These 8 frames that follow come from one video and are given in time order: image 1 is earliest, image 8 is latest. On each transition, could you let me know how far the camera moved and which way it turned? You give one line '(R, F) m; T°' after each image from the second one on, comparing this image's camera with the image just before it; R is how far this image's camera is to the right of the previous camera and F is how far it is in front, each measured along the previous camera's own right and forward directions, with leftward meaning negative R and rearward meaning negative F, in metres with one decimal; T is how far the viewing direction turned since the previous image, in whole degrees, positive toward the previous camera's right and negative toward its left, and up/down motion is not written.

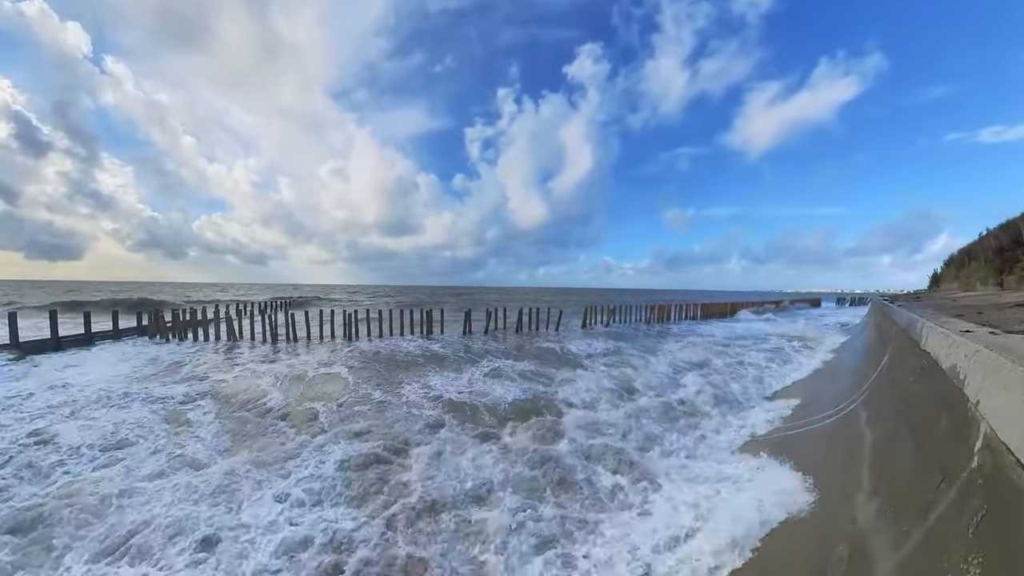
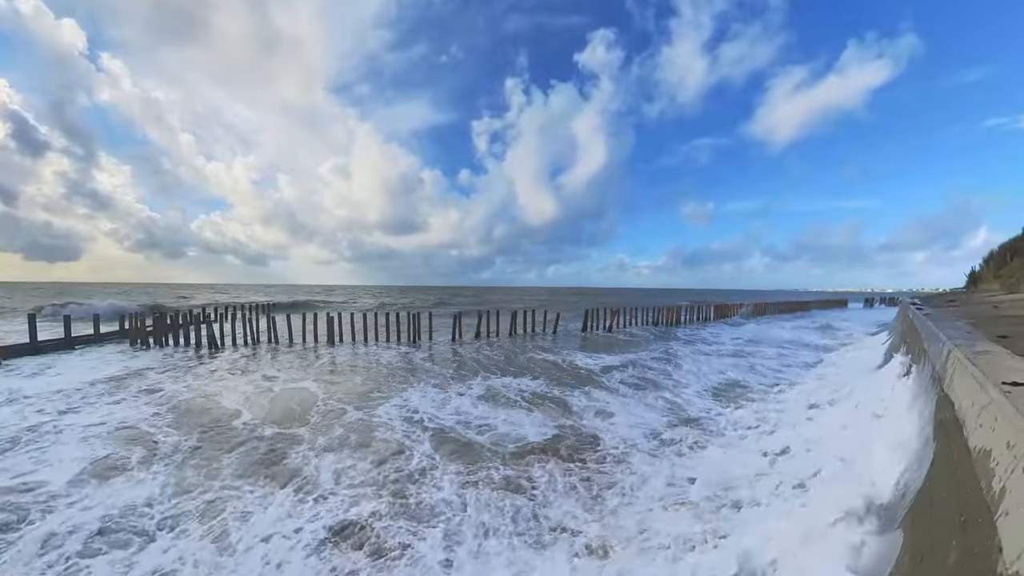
(+0.4, +0.6) m; -2°
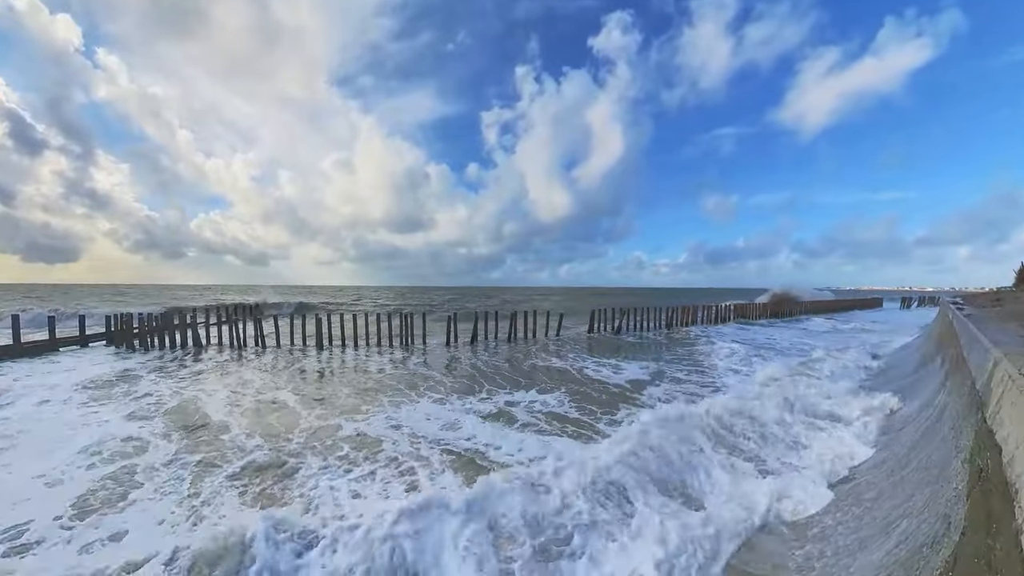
(+0.3, +0.7) m; -3°
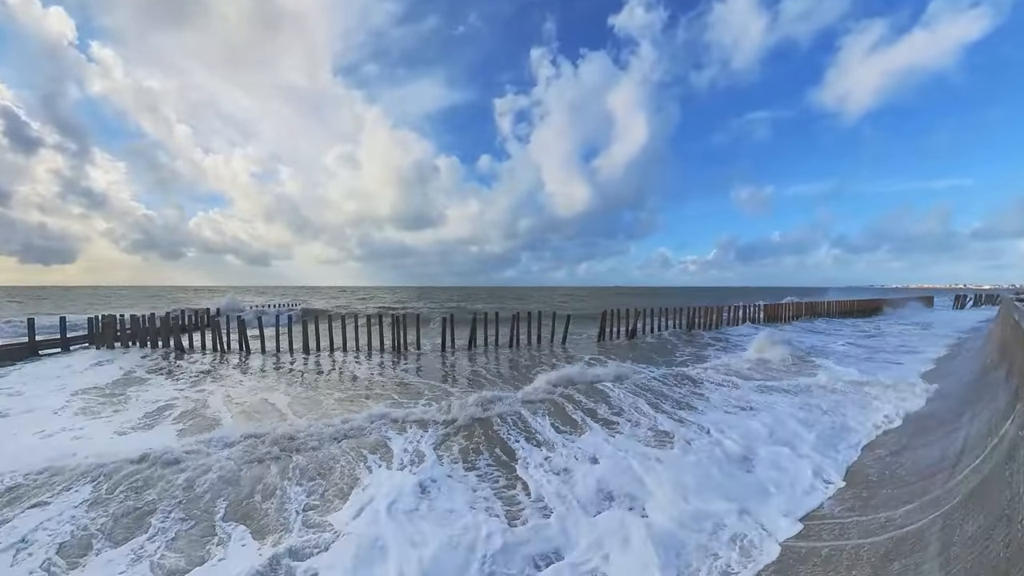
(+0.3, +0.9) m; -3°
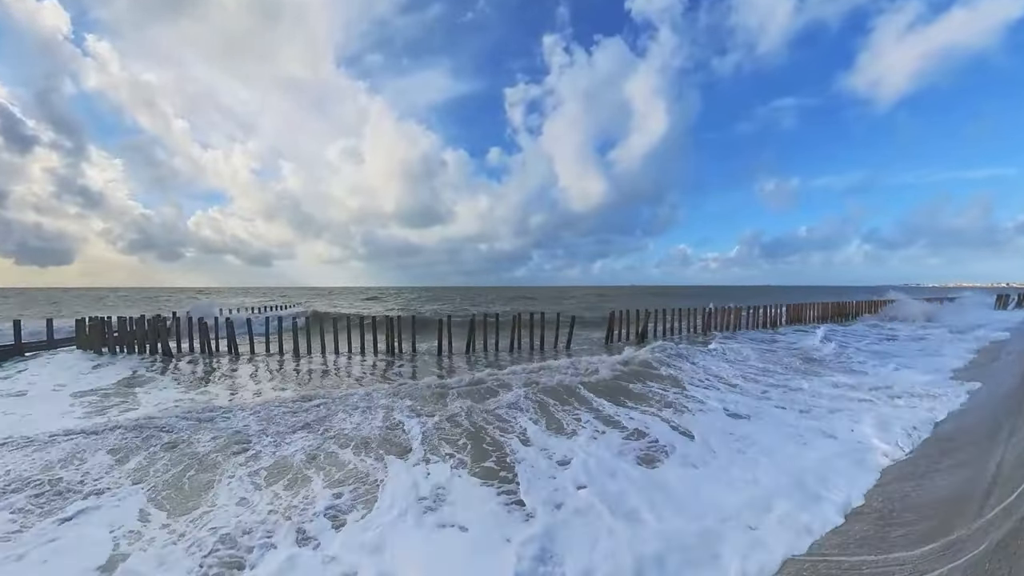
(+0.1, +0.7) m; -2°
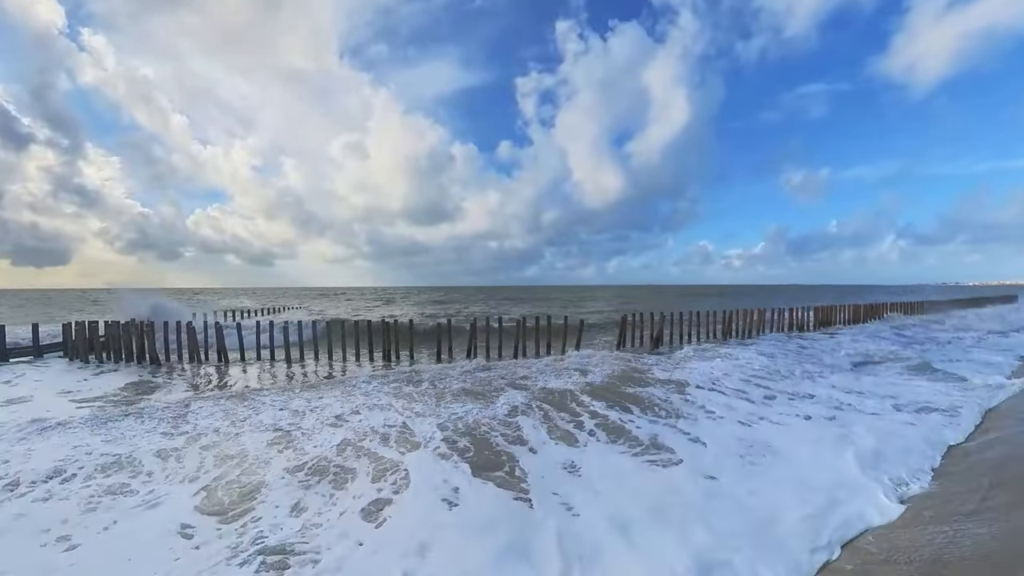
(0.0, +0.6) m; -2°
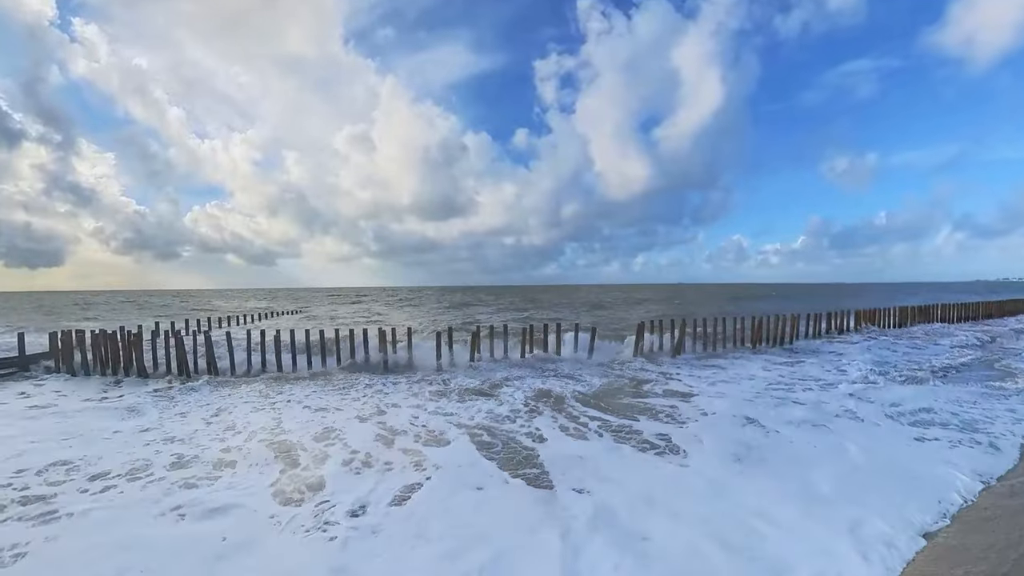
(0.0, +0.9) m; -2°
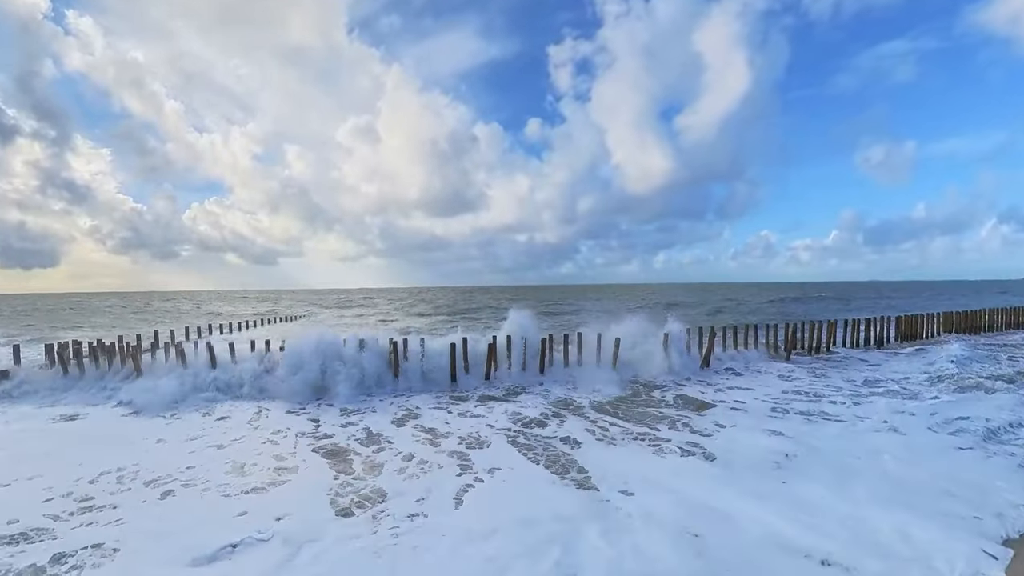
(0.0, +0.6) m; -1°
